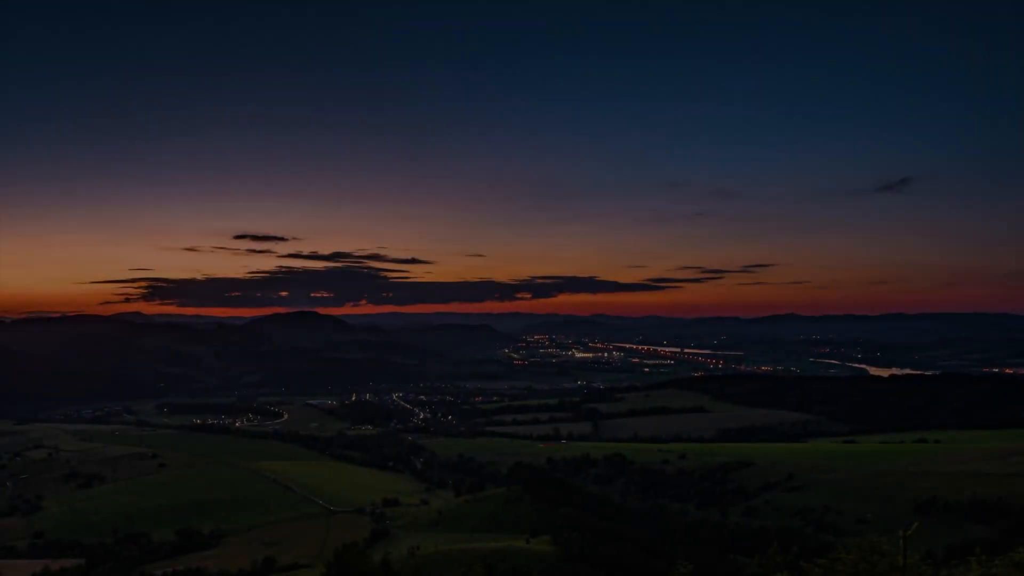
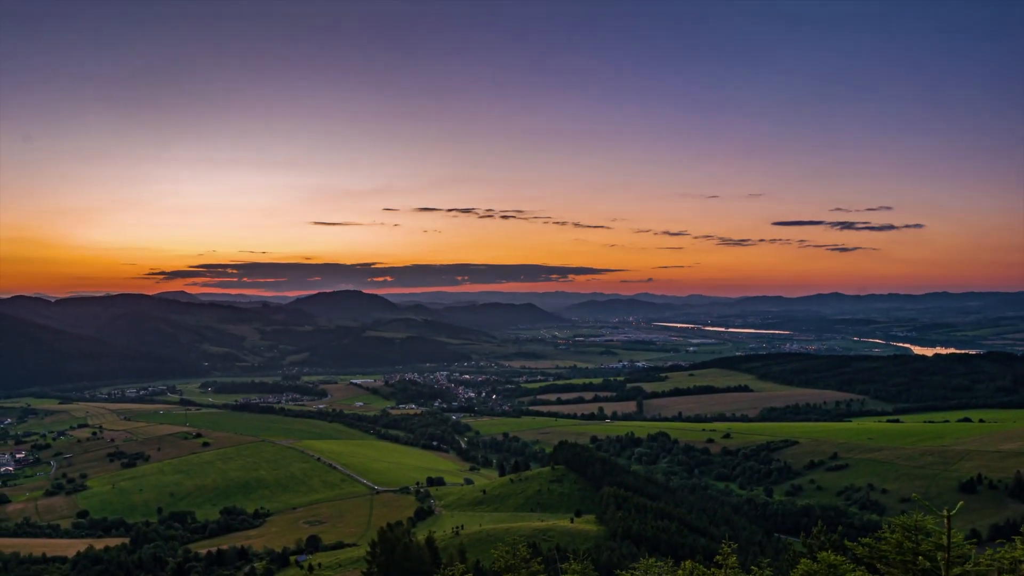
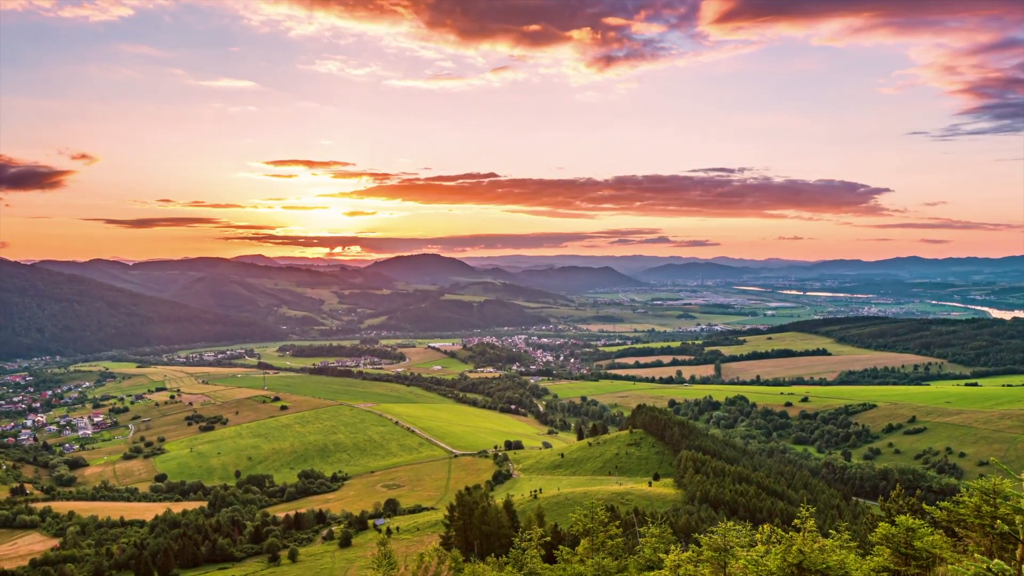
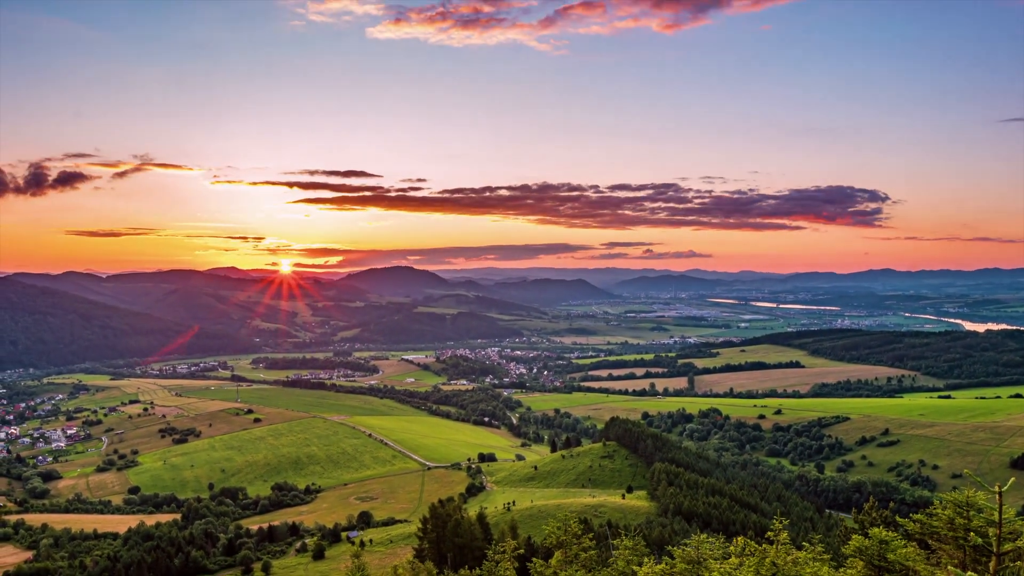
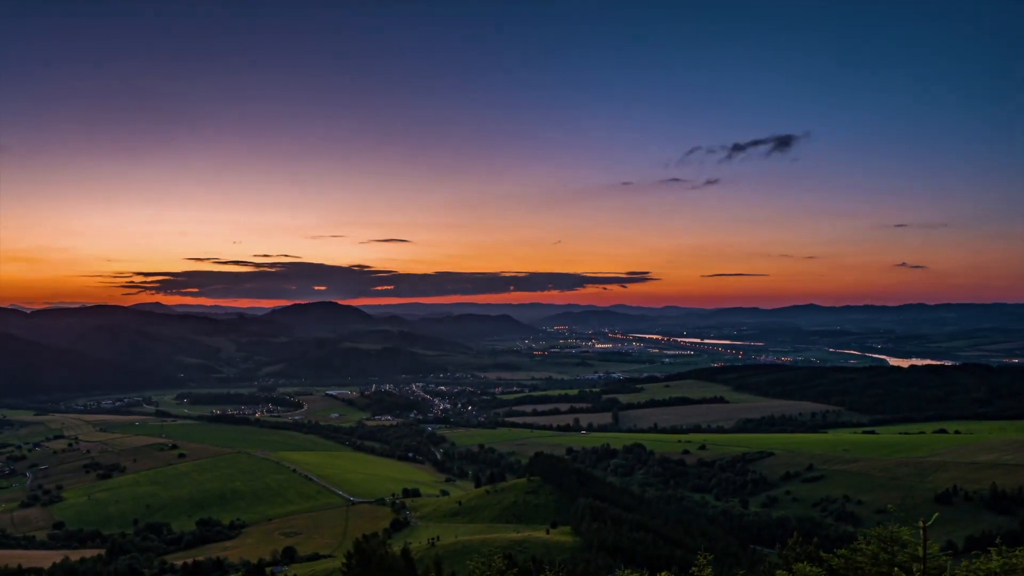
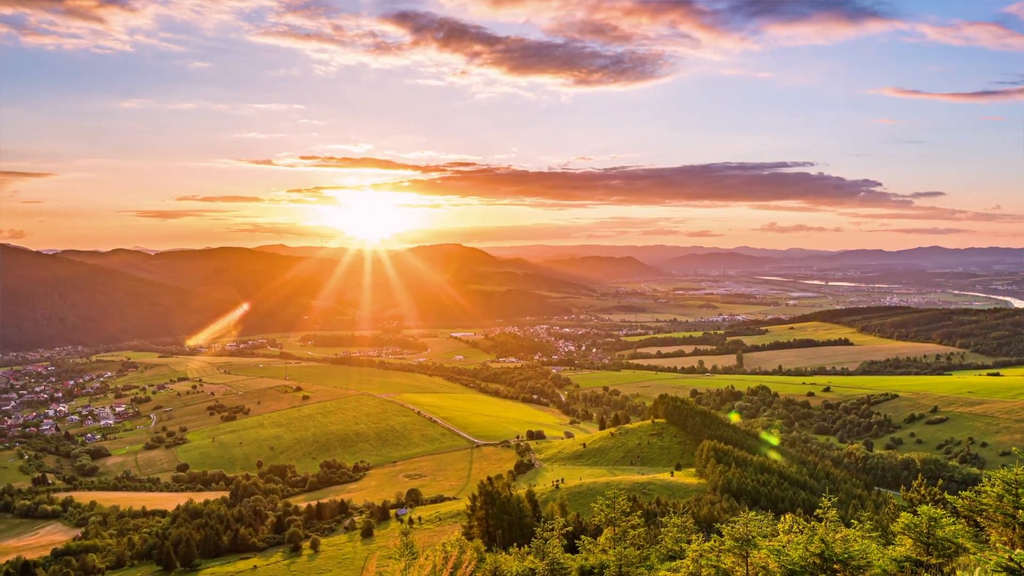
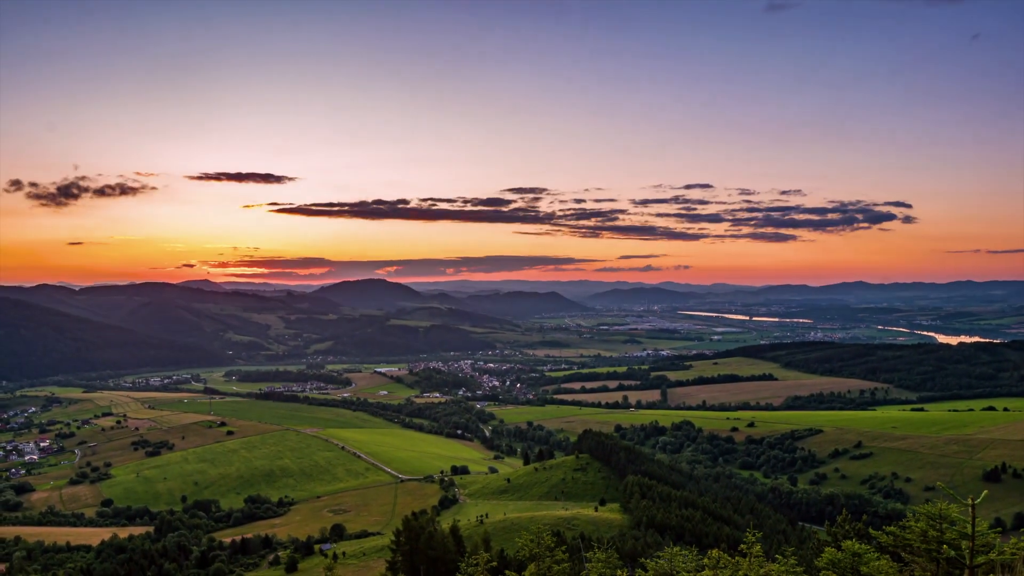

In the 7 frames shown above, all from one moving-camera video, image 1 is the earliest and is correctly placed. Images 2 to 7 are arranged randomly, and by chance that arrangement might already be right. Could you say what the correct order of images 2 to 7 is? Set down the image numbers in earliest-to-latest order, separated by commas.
5, 2, 7, 4, 3, 6
